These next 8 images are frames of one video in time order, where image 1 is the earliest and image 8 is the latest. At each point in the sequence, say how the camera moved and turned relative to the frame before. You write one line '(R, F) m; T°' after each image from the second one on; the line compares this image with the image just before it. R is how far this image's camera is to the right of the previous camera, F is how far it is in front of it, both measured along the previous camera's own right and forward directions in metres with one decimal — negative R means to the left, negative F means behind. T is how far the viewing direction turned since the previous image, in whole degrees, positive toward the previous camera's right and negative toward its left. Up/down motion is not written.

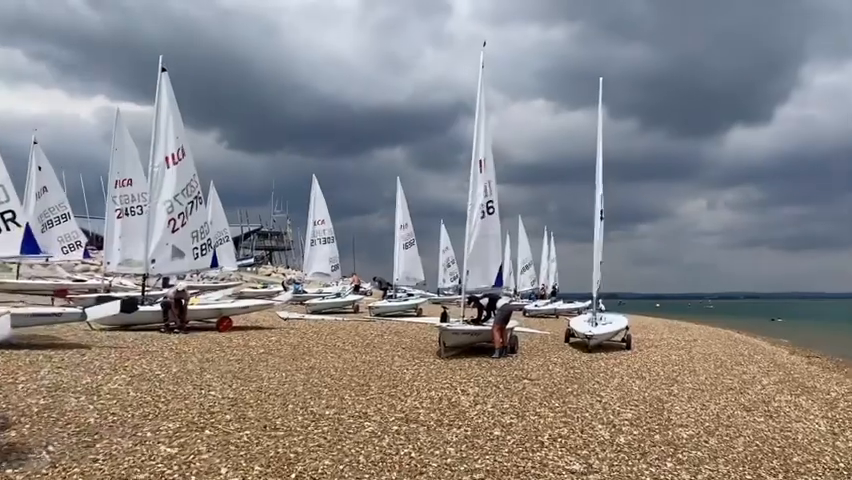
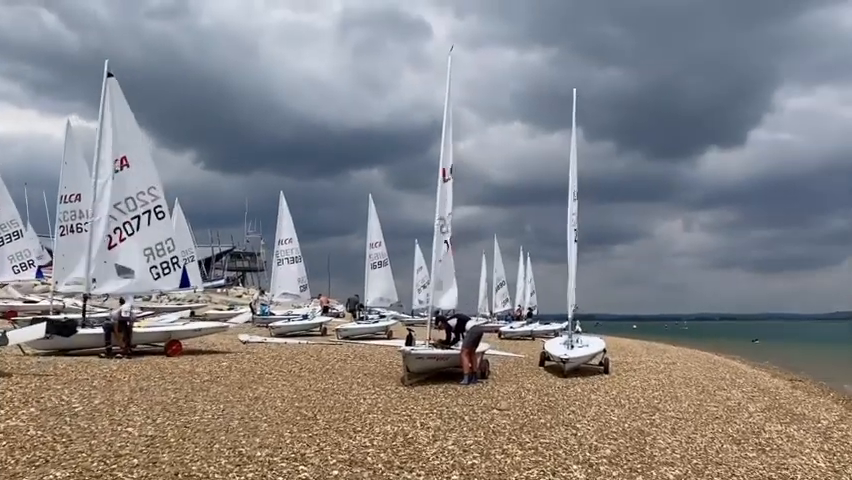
(+0.2, +0.9) m; +2°
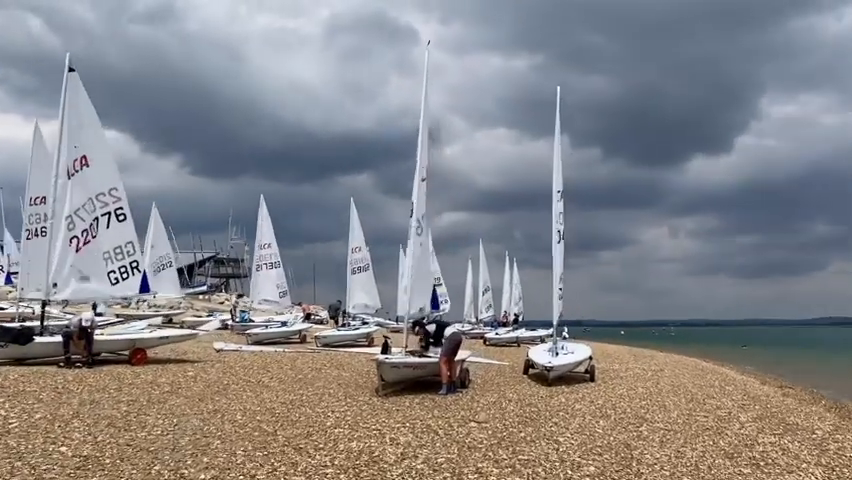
(+0.2, +0.6) m; +1°
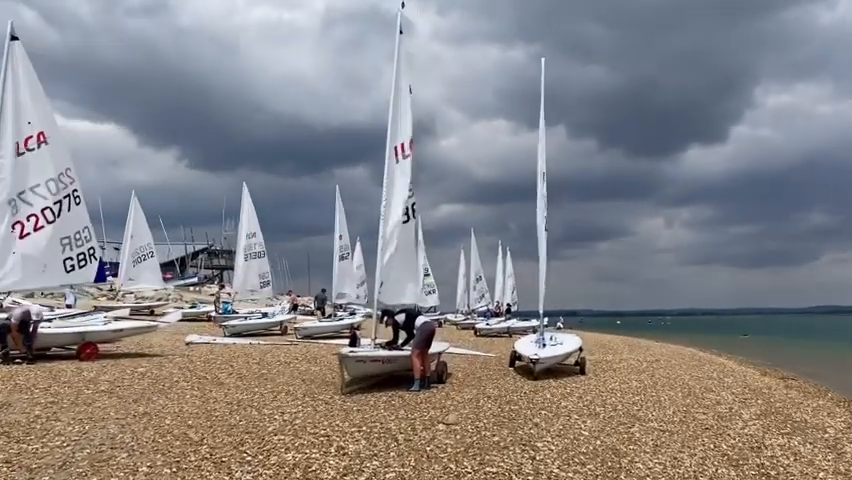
(+0.4, +1.2) m; 0°
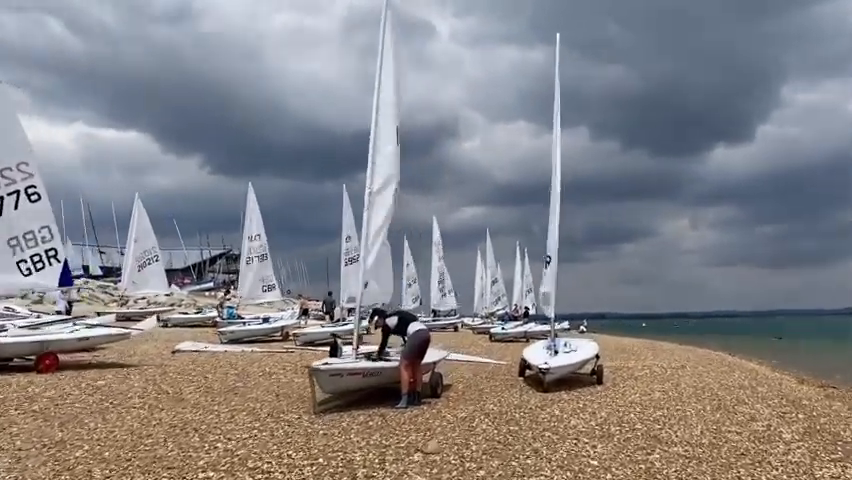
(+0.5, +1.4) m; -2°
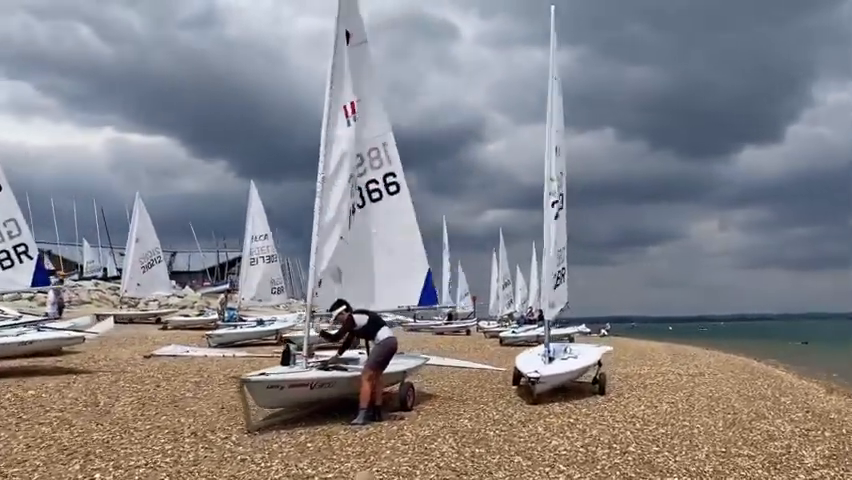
(+0.7, +1.3) m; -2°
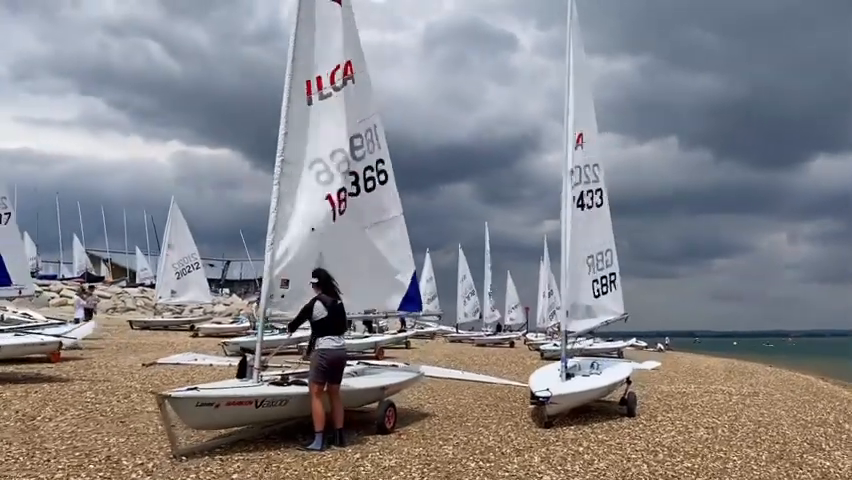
(+0.8, +1.3) m; -4°
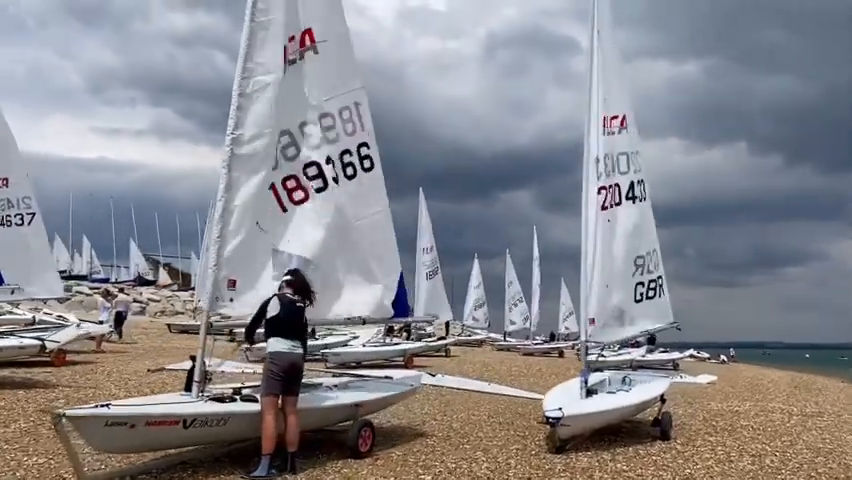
(+0.8, +1.2) m; -5°
